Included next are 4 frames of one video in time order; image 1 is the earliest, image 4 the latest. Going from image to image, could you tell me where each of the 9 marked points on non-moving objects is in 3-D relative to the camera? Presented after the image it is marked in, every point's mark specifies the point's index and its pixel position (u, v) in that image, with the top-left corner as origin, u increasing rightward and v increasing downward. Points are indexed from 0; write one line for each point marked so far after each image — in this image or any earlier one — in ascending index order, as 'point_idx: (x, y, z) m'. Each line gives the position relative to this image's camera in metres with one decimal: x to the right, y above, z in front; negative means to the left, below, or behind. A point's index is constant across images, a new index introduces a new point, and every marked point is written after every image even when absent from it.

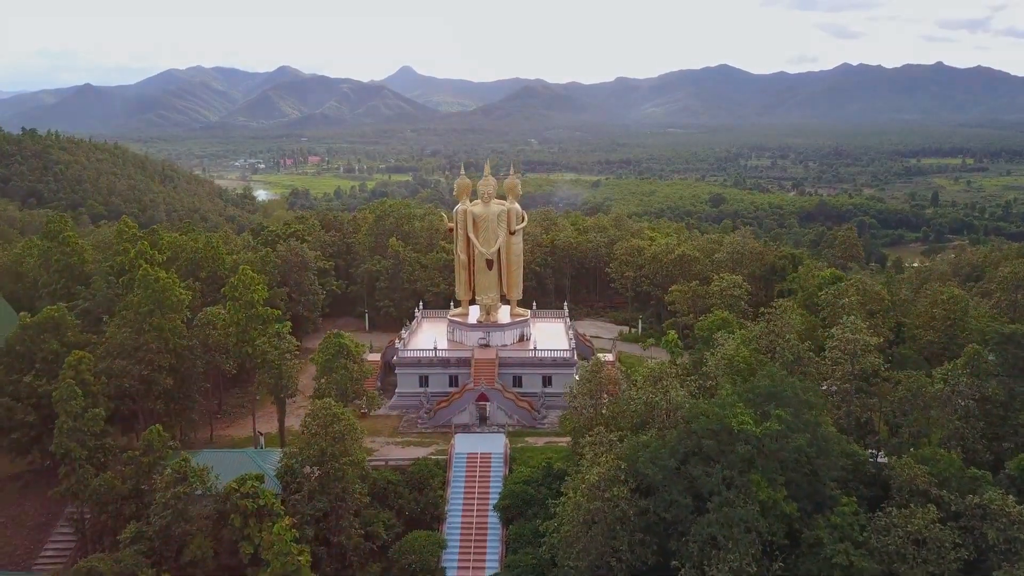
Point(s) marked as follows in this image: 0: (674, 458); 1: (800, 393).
0: (+3.5, -3.7, +18.0) m
1: (+6.5, -2.3, +18.7) m
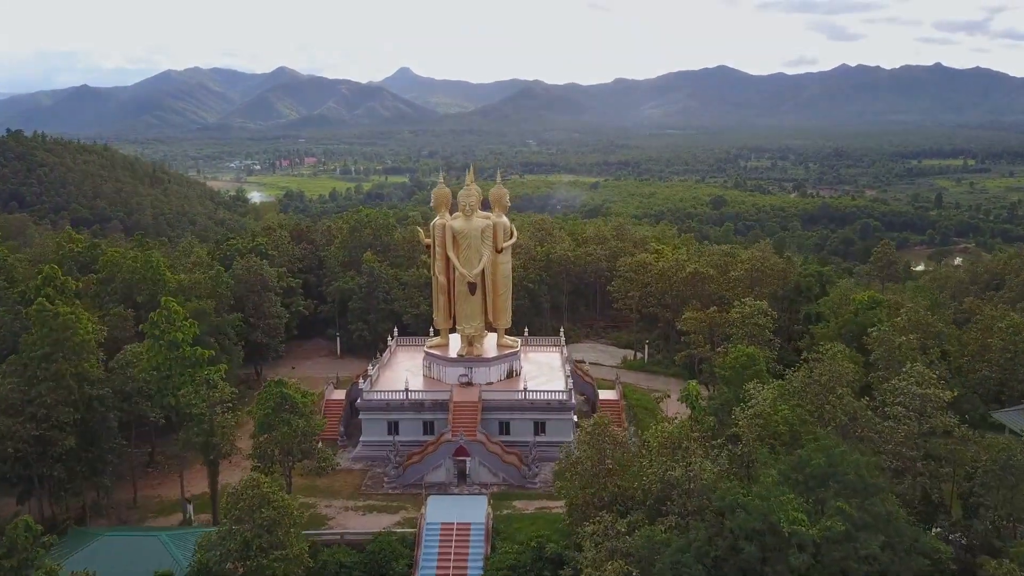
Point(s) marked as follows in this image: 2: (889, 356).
0: (+3.1, -4.5, +13.6) m
1: (+6.1, -3.2, +14.3) m
2: (+8.8, -1.6, +19.5) m
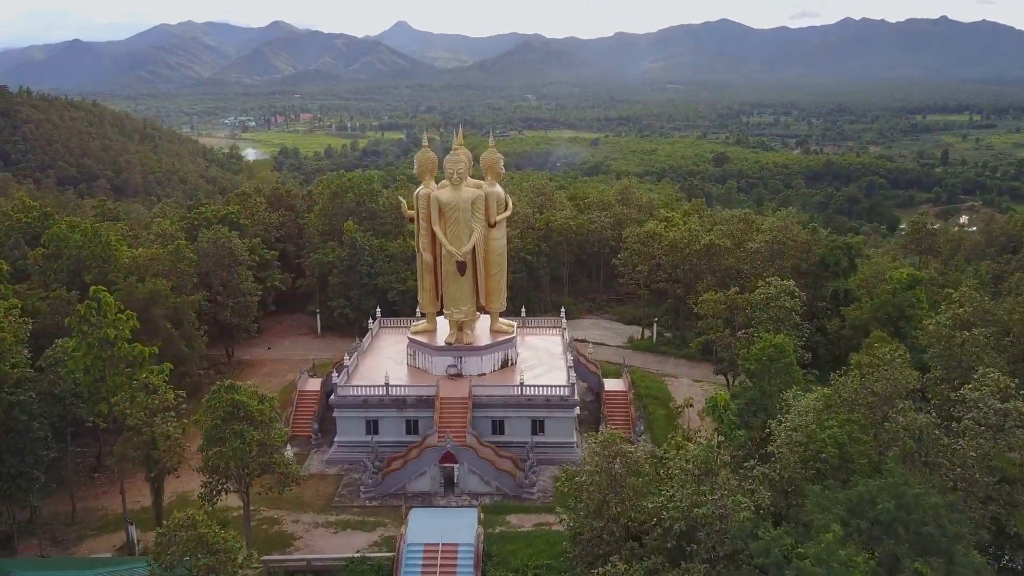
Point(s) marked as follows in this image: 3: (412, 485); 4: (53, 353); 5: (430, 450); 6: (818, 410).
0: (+3.0, -4.5, +10.8) m
1: (+5.9, -3.2, +11.4) m
2: (+8.6, -1.4, +16.5) m
3: (-2.4, -4.7, +19.8) m
4: (-9.7, -1.4, +17.7) m
5: (-1.9, -3.8, +19.7) m
6: (+5.3, -2.1, +14.5) m
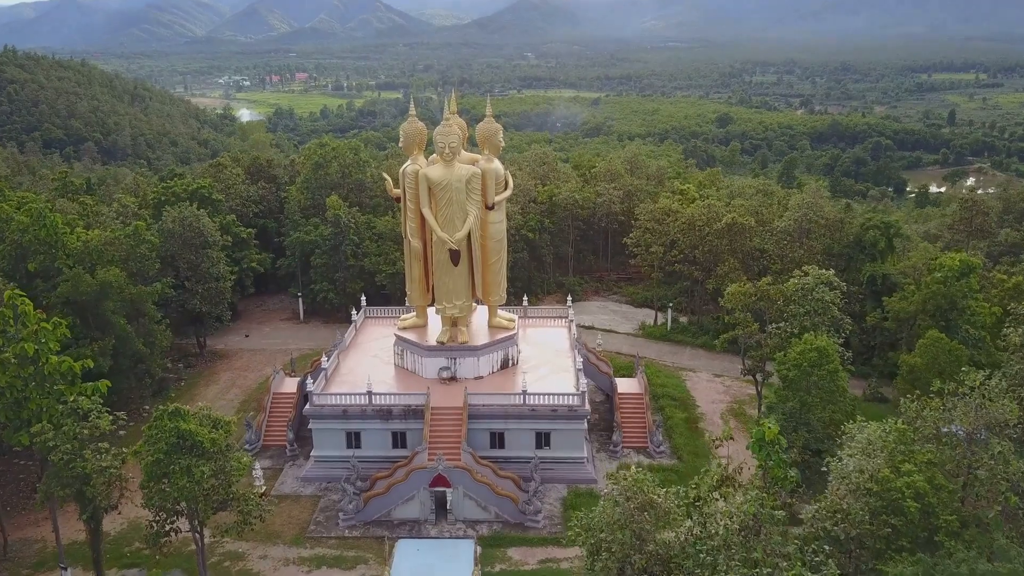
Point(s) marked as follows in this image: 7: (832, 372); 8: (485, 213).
0: (+3.0, -4.9, +8.2) m
1: (+6.0, -3.5, +8.8) m
2: (+8.7, -1.4, +13.8) m
3: (-2.4, -4.6, +17.2) m
4: (-9.7, -1.4, +14.9) m
5: (-1.9, -3.7, +17.0) m
6: (+5.3, -2.3, +11.8) m
7: (+6.7, -1.7, +17.4) m
8: (-0.6, +1.8, +19.7) m
